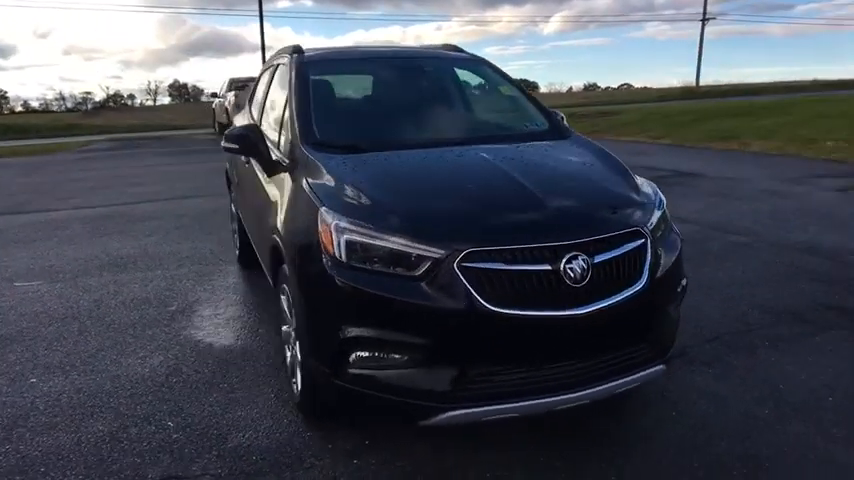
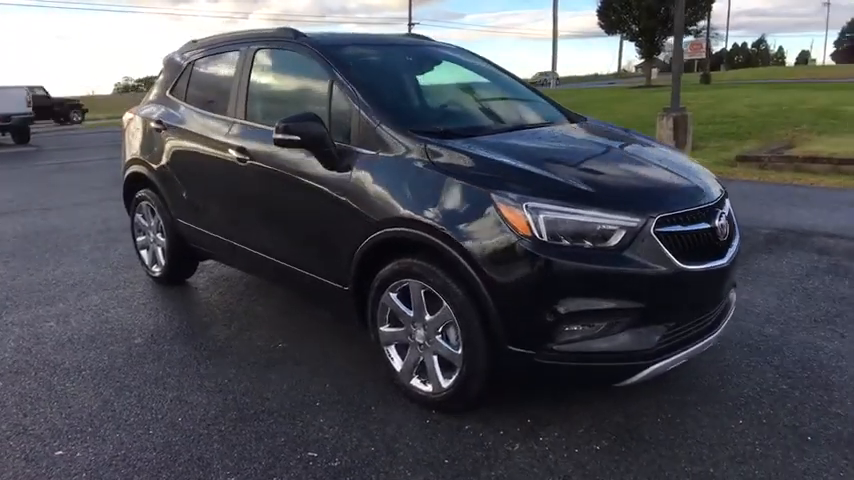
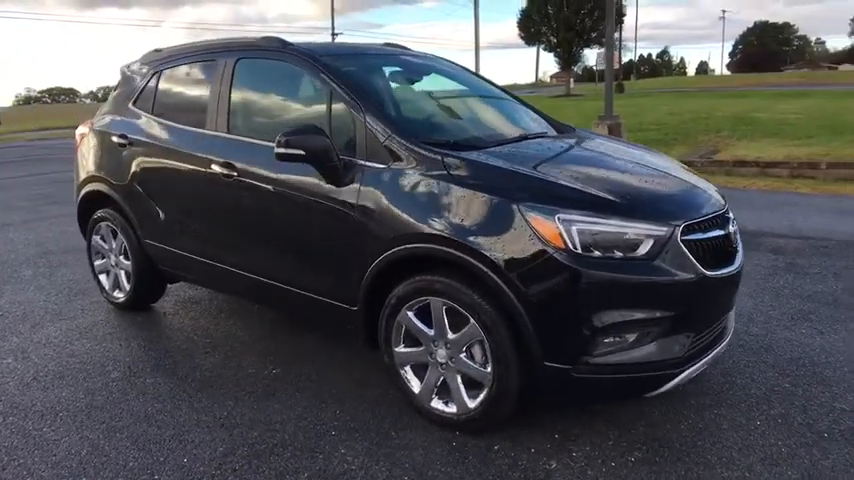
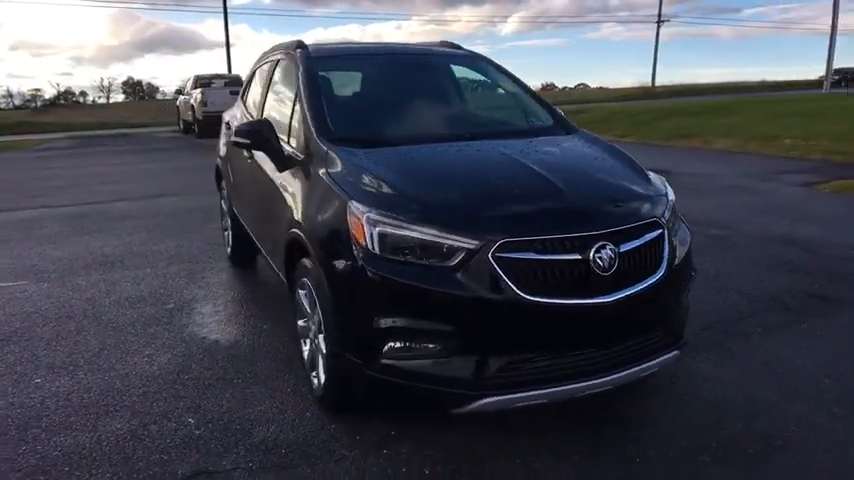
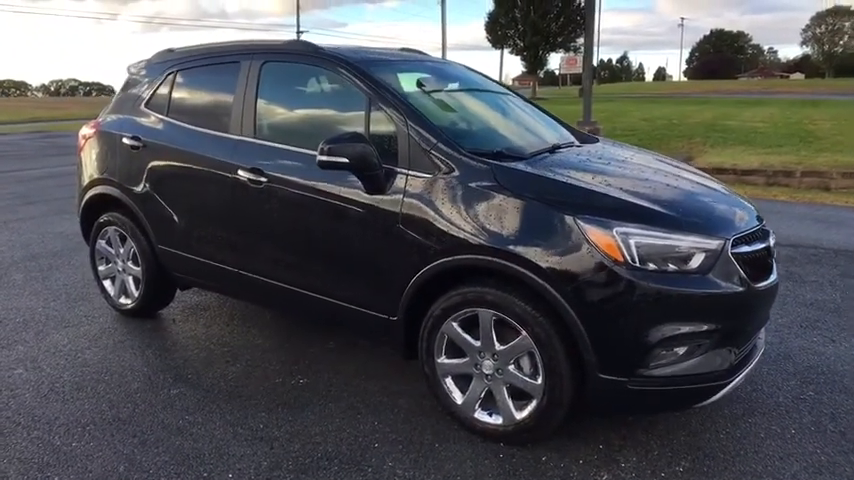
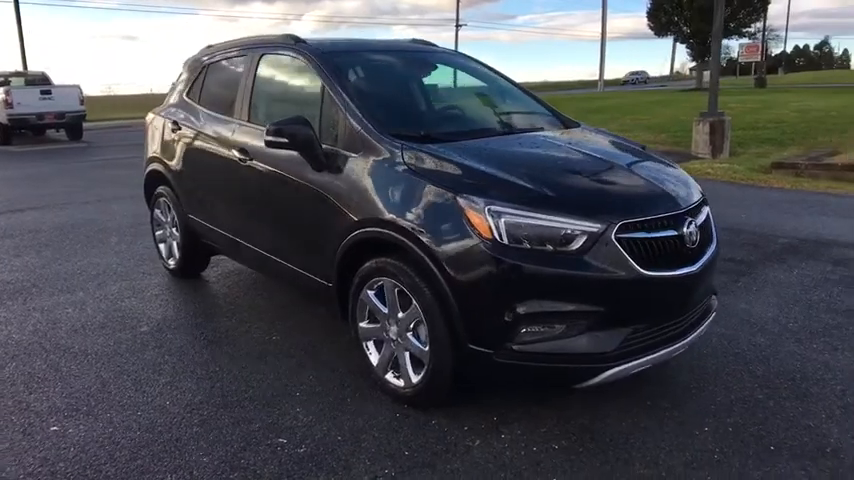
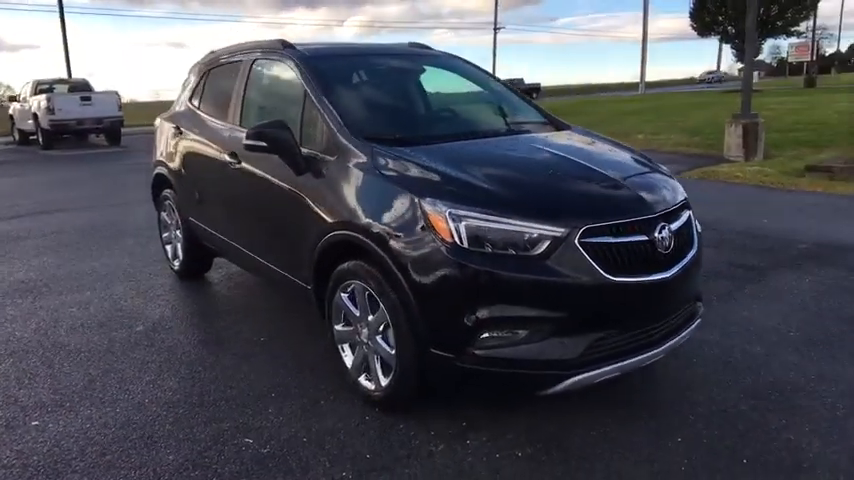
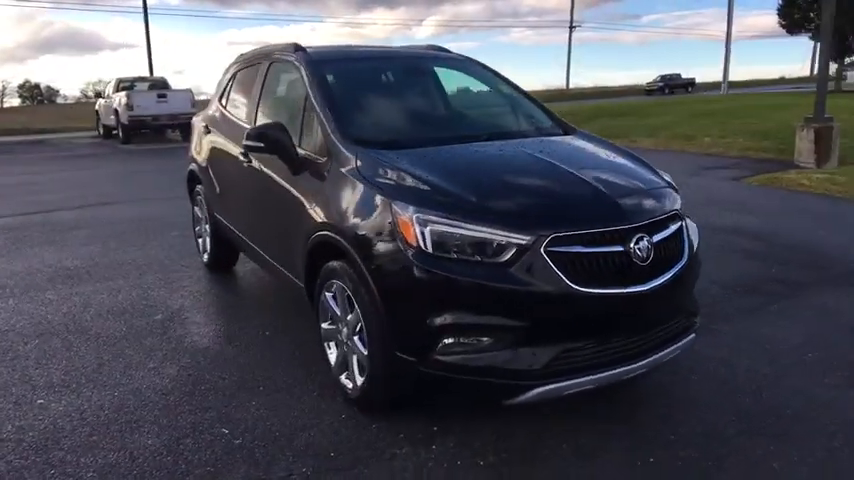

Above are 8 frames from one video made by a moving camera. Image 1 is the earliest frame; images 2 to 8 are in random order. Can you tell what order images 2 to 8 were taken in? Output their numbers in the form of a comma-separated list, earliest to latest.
4, 8, 7, 6, 2, 3, 5
